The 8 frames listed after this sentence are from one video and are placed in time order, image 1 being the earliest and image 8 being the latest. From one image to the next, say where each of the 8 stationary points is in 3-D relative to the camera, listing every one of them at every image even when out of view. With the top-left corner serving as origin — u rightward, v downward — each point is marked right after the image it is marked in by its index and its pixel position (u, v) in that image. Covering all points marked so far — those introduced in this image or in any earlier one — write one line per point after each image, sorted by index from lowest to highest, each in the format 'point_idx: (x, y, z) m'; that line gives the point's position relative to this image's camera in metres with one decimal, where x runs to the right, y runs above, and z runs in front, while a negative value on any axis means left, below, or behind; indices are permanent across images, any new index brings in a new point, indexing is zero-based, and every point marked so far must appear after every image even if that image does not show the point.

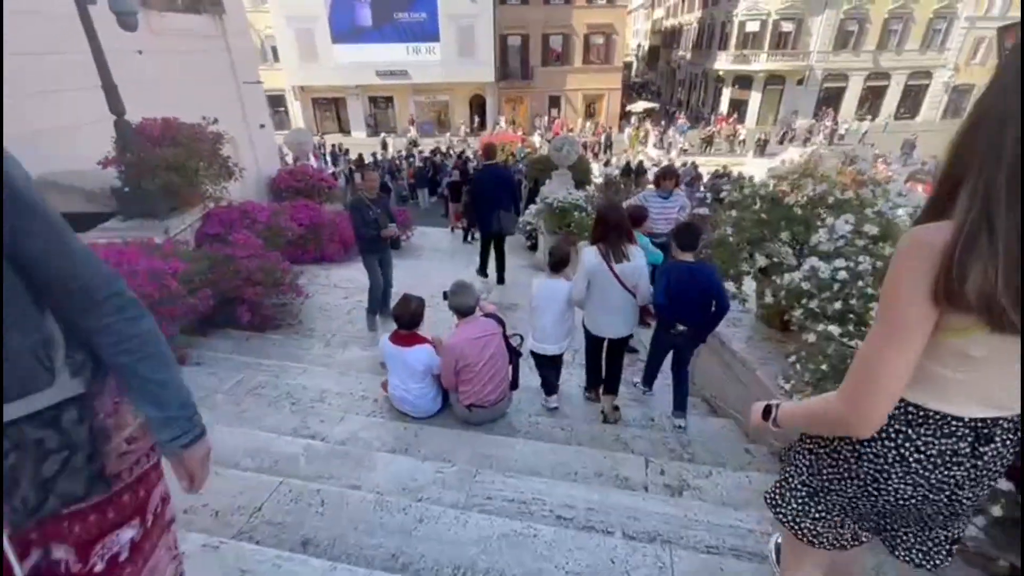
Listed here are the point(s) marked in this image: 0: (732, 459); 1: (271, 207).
0: (+1.2, -0.9, +2.5) m
1: (-3.1, +1.0, +6.1) m
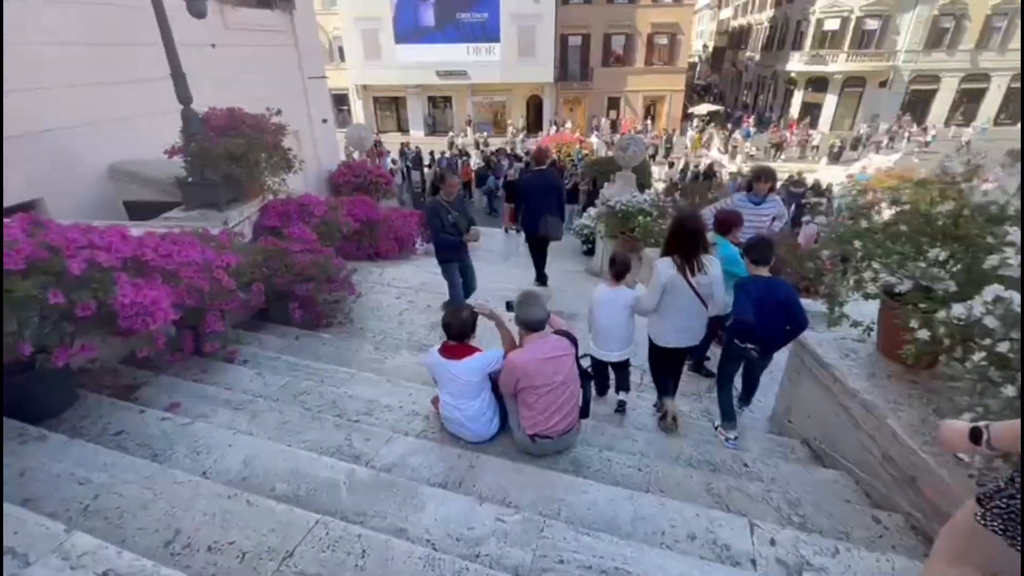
0: (+1.5, -1.0, +2.0) m
1: (-2.3, +1.1, +6.0) m
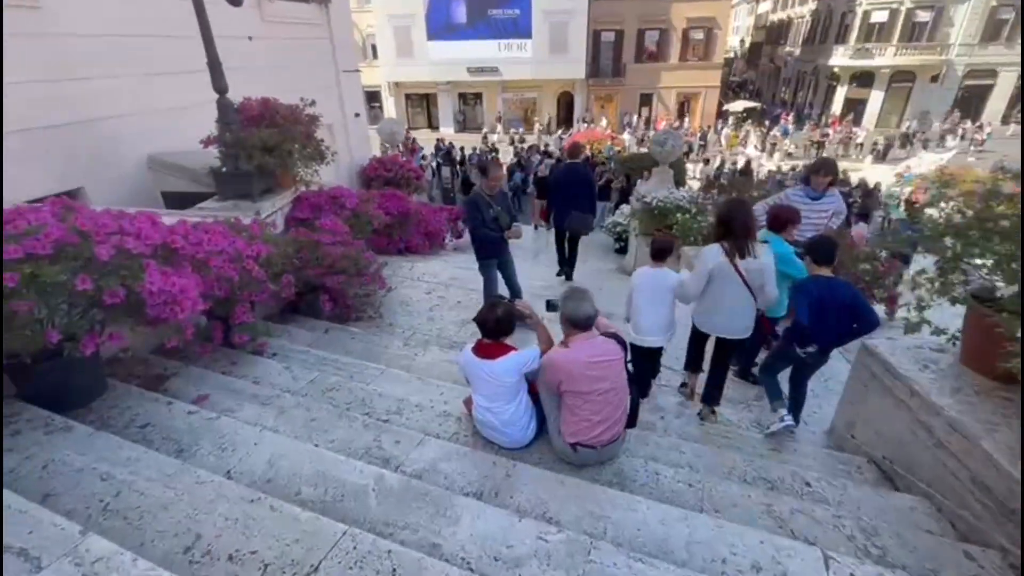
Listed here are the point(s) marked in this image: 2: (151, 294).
0: (+1.6, -1.1, +1.8) m
1: (-1.9, +1.2, +5.9) m
2: (-1.6, 0.0, +2.1) m
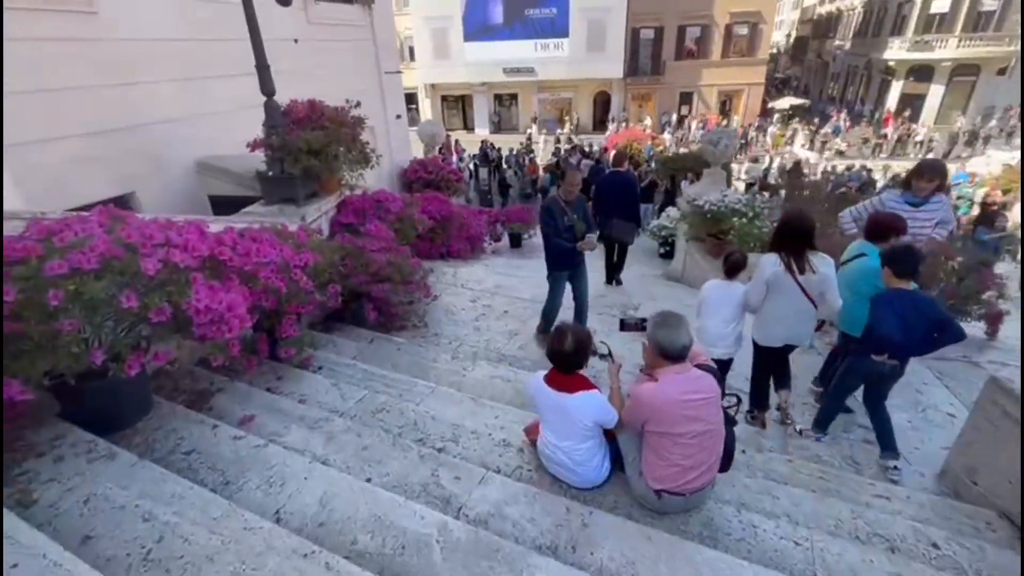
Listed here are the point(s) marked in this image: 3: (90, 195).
0: (+1.9, -1.2, +1.4) m
1: (-1.3, +1.1, +5.8) m
2: (-1.3, -0.1, +2.0) m
3: (-3.8, +0.8, +4.2) m
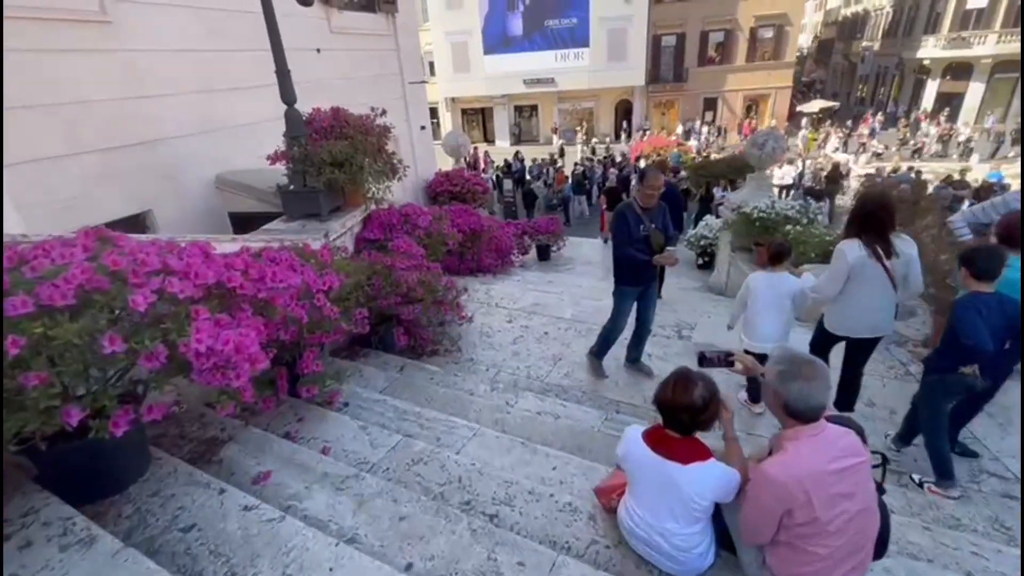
0: (+2.2, -1.2, +0.9) m
1: (-0.9, +0.9, +5.4) m
2: (-1.1, -0.2, +1.6) m
3: (-3.4, +0.6, +4.0) m
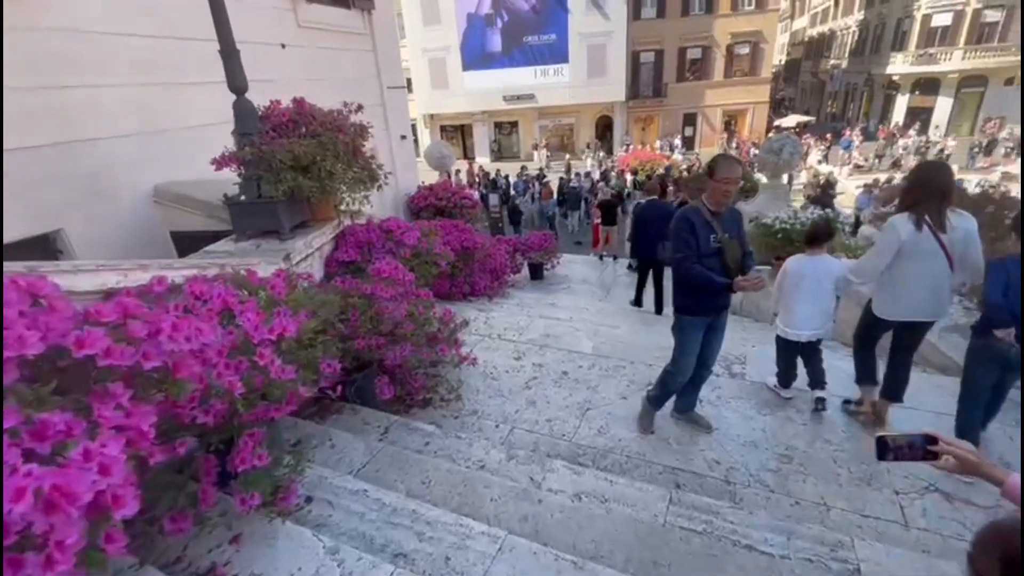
0: (+2.4, -1.3, +0.2) m
1: (-0.9, +0.6, +4.6) m
2: (-0.9, -0.4, +0.8) m
3: (-3.4, +0.3, +3.1) m
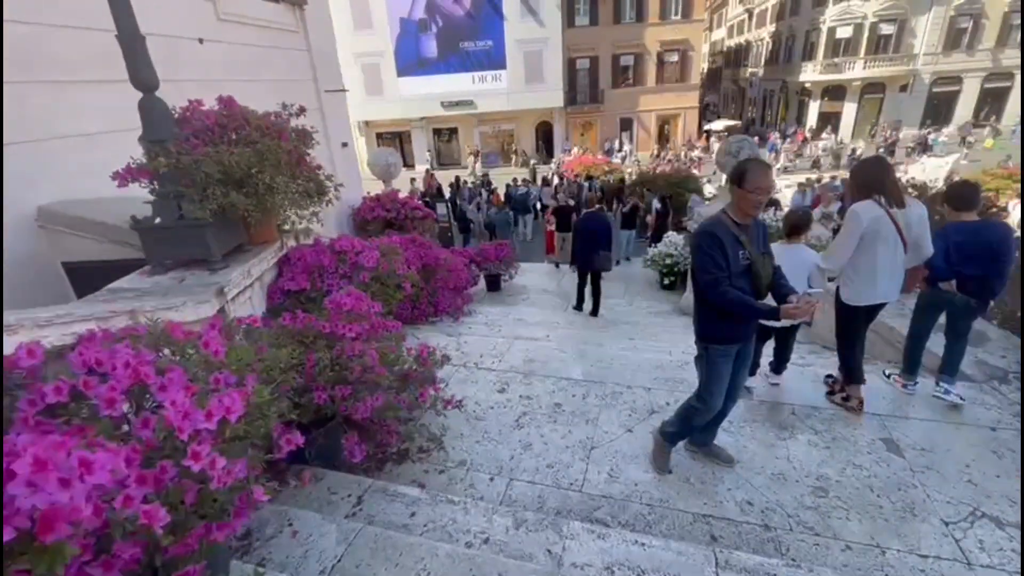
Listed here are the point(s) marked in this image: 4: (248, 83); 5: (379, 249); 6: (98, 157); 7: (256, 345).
0: (+2.7, -1.3, 0.0) m
1: (-1.2, +0.4, +4.1) m
2: (-0.7, -0.5, +0.3) m
3: (-3.4, 0.0, +2.3) m
4: (-2.9, +2.3, +5.2) m
5: (-1.1, +0.3, +3.9) m
6: (-3.2, +1.0, +3.7) m
7: (-1.1, -0.2, +2.0) m
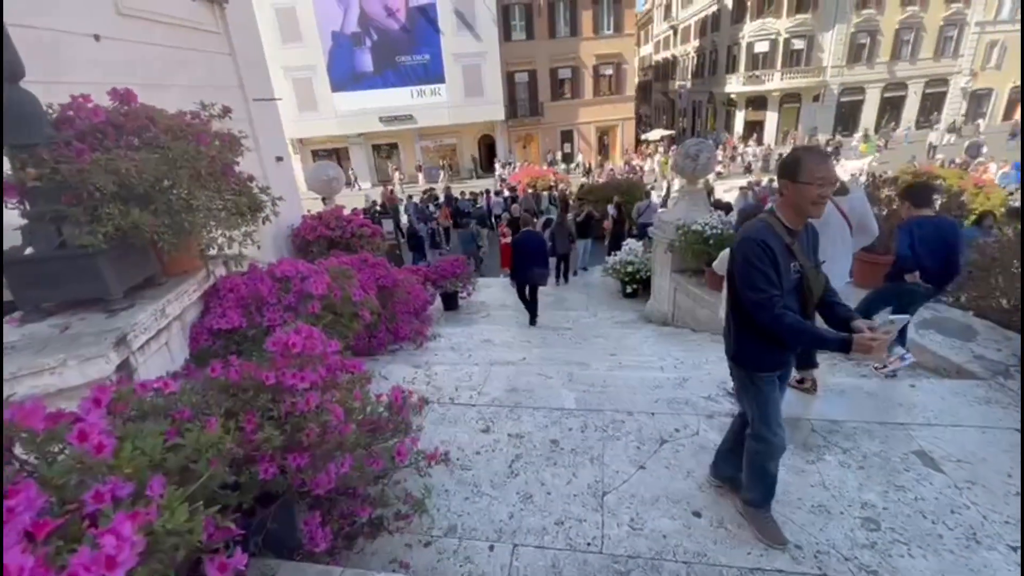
0: (+3.0, -1.2, -0.1) m
1: (-1.4, +0.2, +3.5) m
2: (-0.4, -0.6, -0.2) m
3: (-3.4, -0.3, +1.5) m
4: (-3.3, +1.9, +4.5) m
5: (-1.3, +0.1, +3.3) m
6: (-3.5, +0.7, +3.0) m
7: (-1.1, -0.4, +1.5) m
